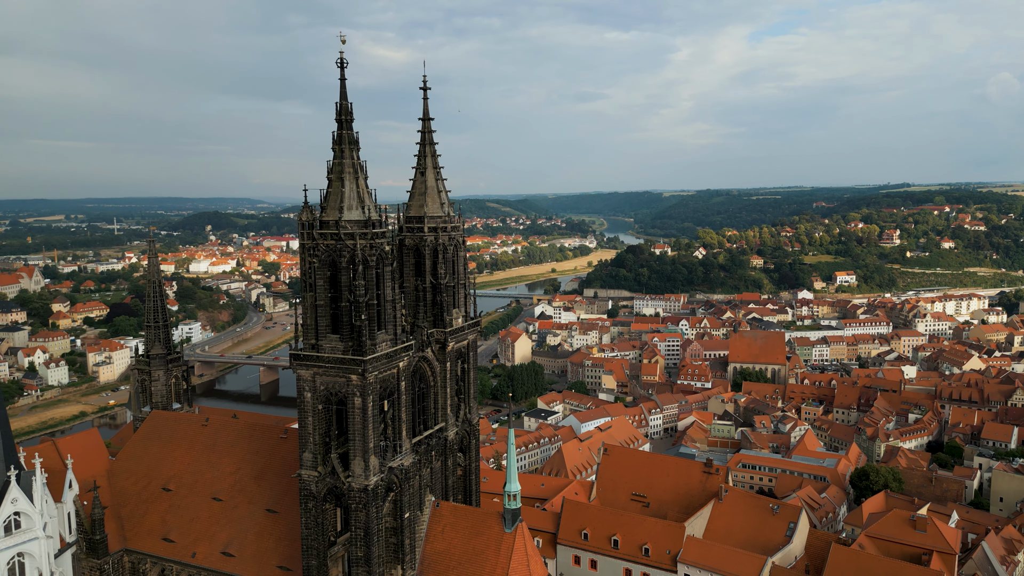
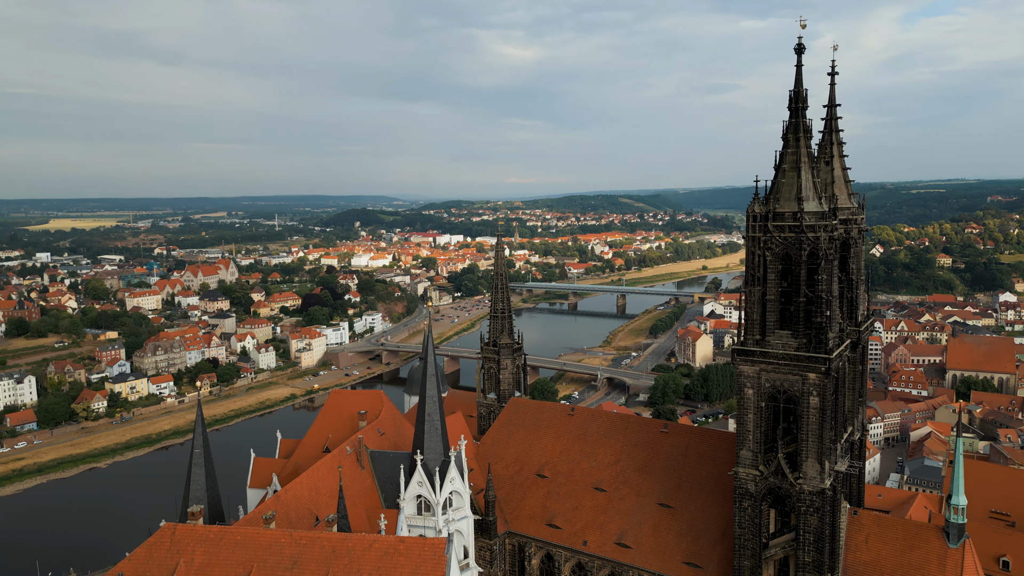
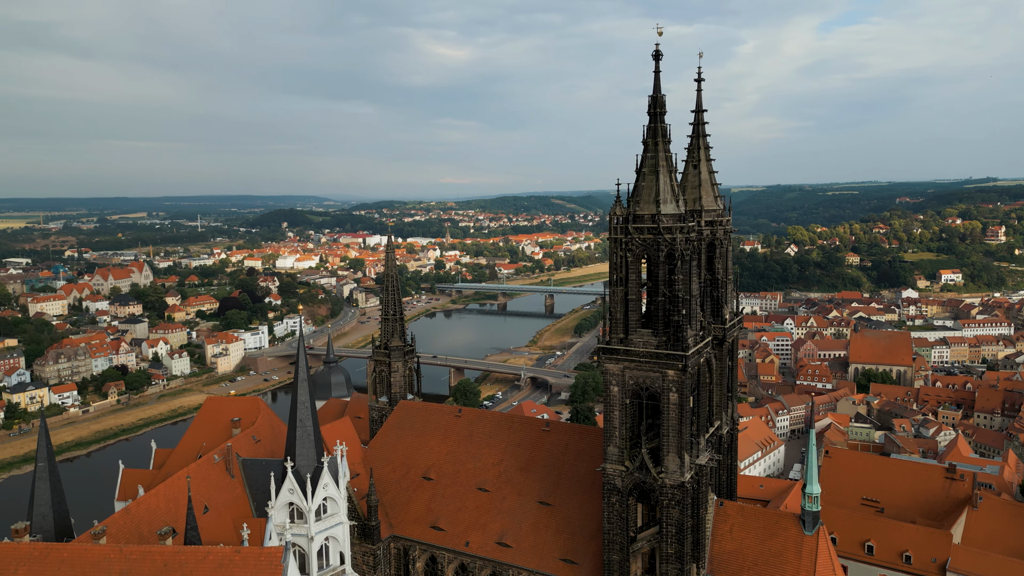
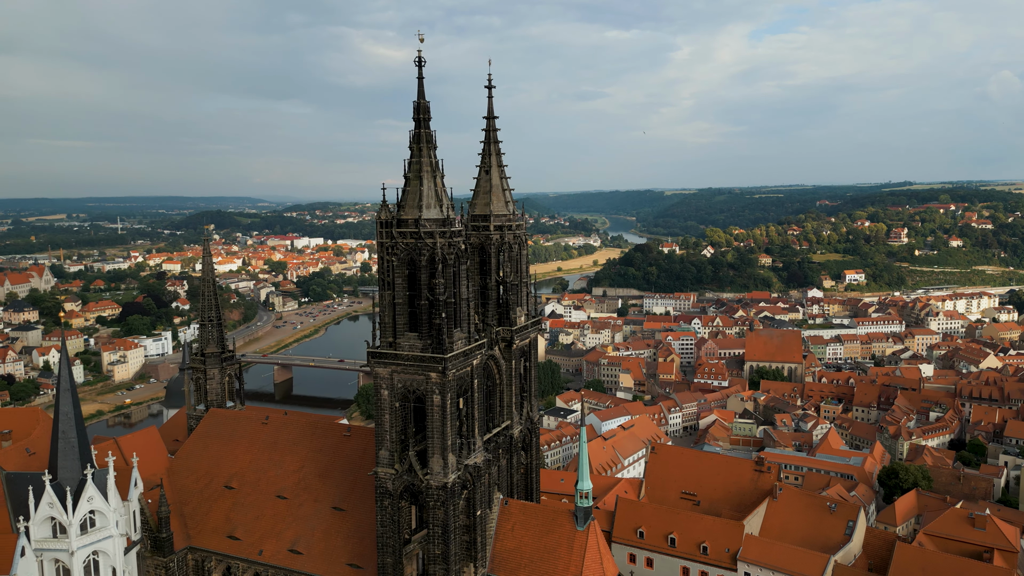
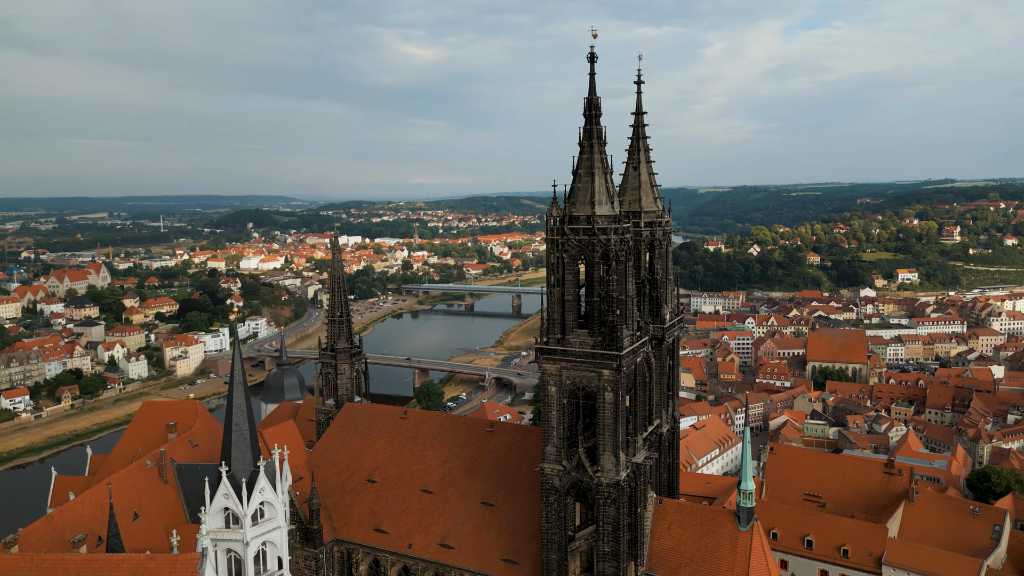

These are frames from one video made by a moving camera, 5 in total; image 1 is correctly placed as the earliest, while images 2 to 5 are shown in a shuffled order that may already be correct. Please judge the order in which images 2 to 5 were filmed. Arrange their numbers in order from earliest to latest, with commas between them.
4, 5, 3, 2
